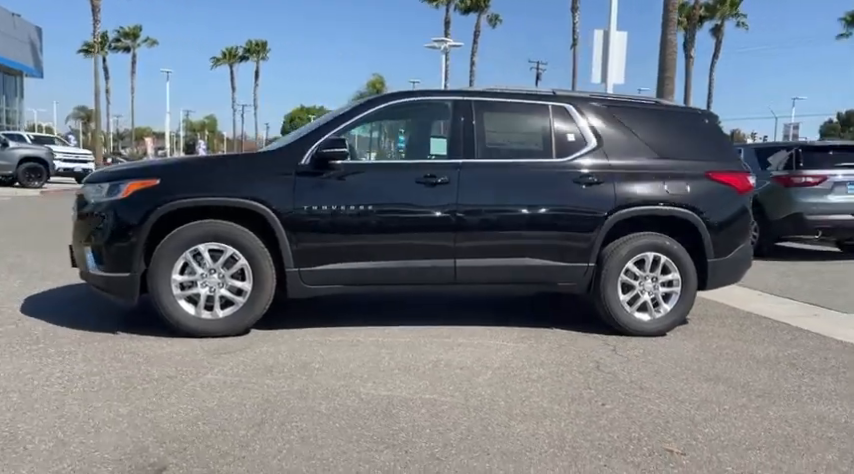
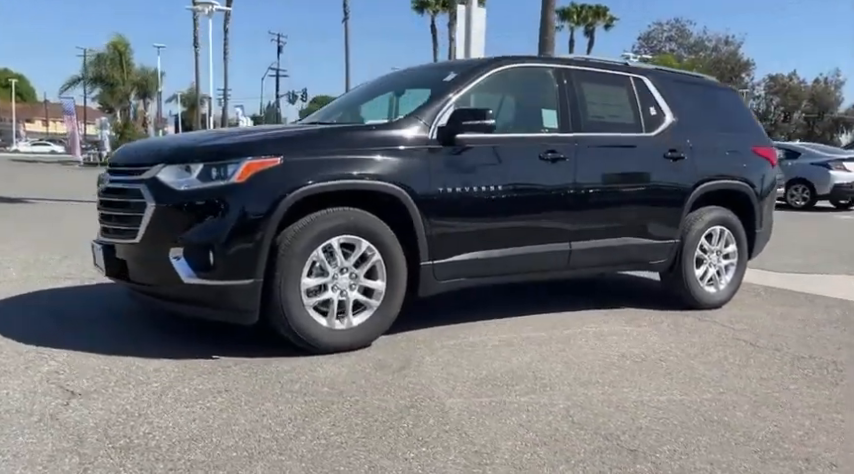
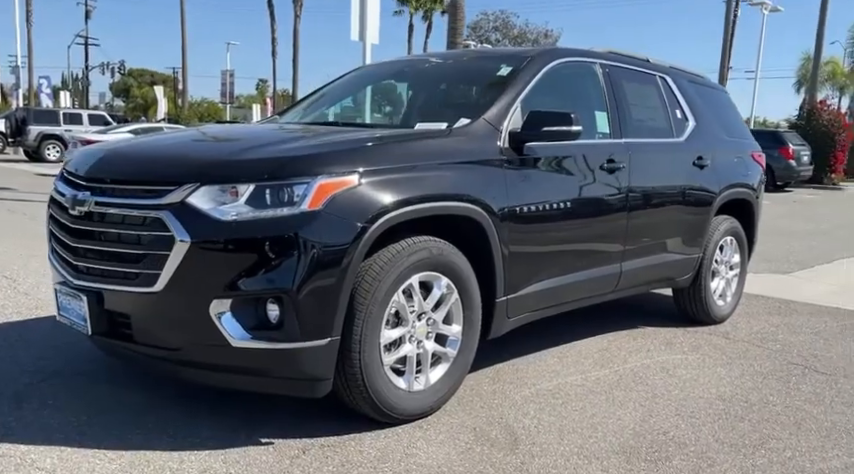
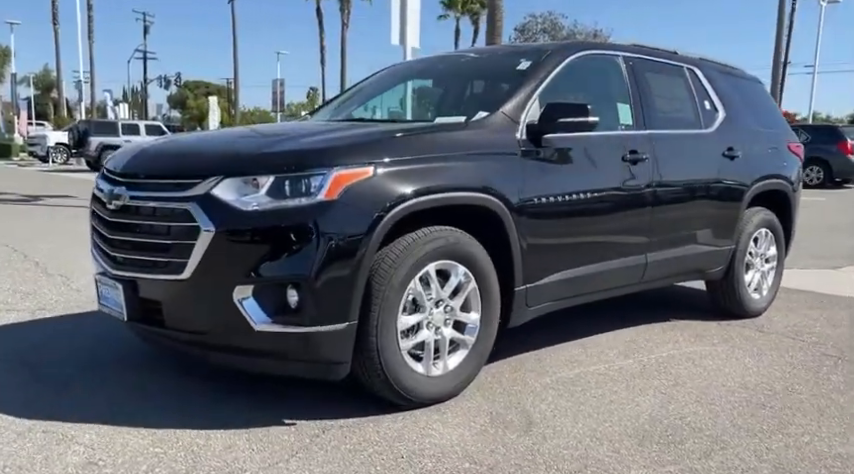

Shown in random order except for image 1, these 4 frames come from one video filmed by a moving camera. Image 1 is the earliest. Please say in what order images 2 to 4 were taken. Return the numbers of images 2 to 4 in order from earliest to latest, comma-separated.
2, 4, 3
